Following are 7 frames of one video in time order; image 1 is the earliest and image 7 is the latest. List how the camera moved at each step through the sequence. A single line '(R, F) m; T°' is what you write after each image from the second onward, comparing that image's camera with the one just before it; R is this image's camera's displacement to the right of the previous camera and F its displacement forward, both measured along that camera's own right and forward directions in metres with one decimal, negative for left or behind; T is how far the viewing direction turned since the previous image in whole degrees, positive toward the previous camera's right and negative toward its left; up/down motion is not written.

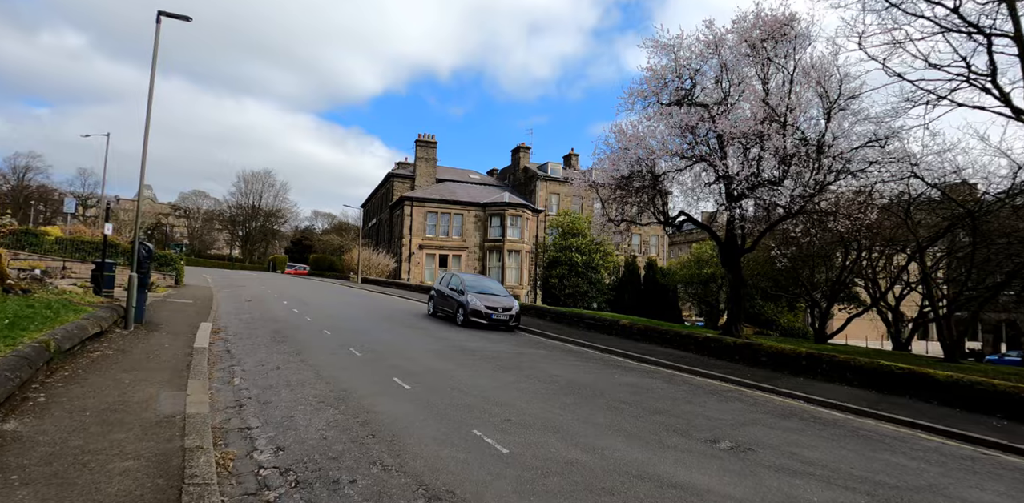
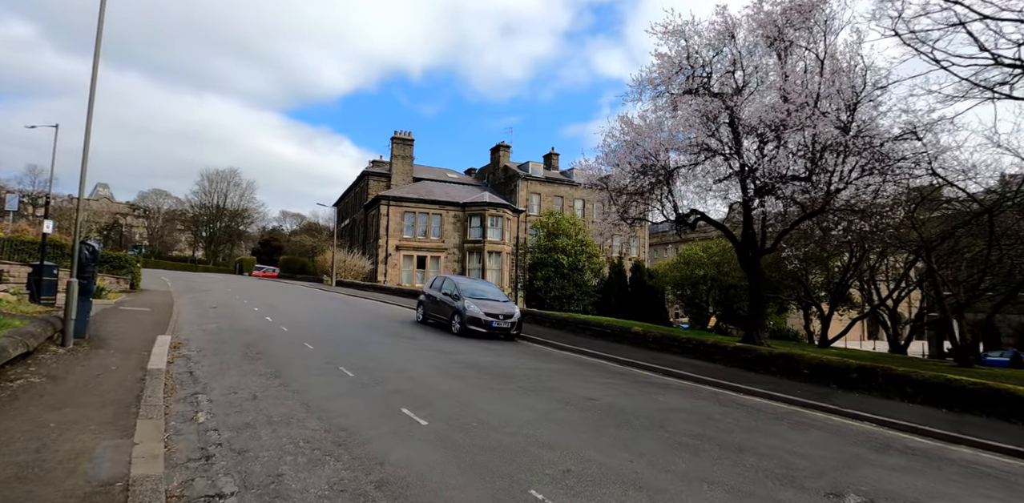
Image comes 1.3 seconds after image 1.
(-0.7, +1.3) m; +3°
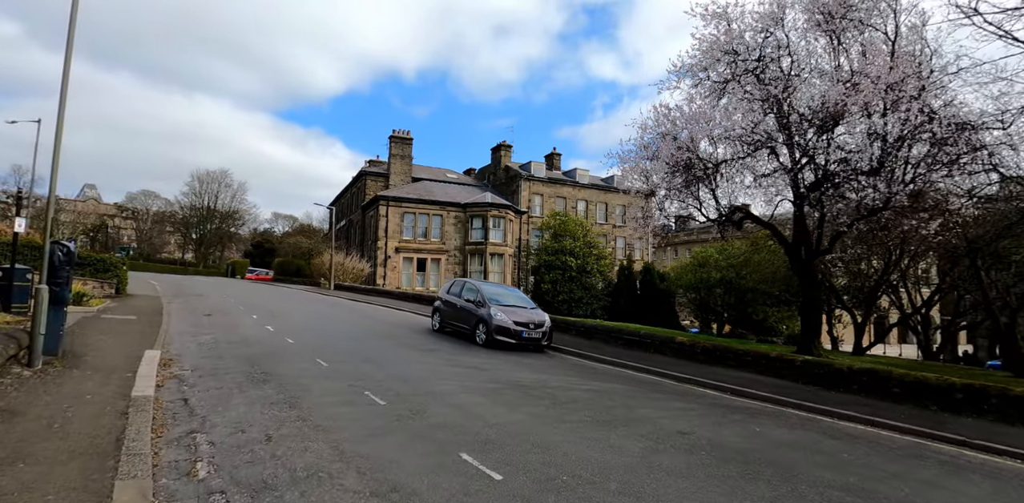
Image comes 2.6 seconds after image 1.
(-0.9, +1.3) m; +1°
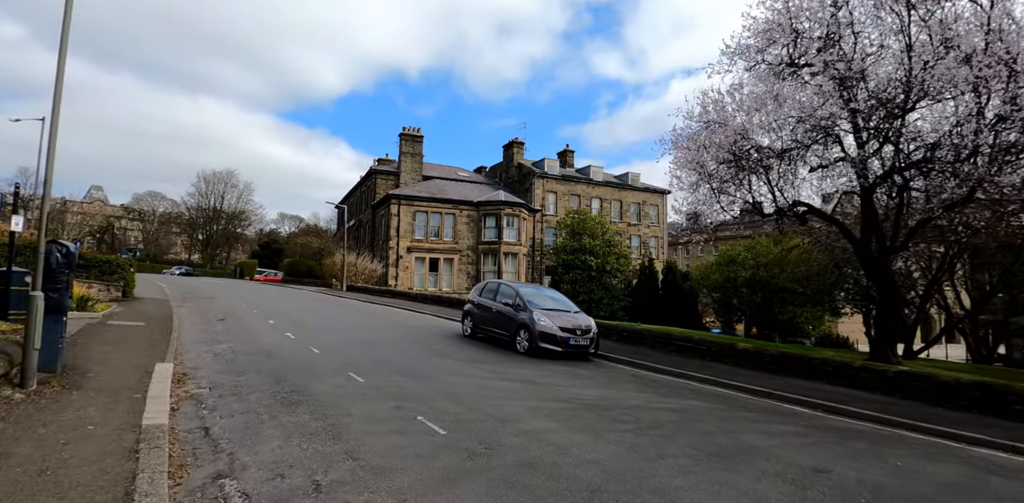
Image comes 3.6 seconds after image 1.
(-0.8, +1.1) m; 0°
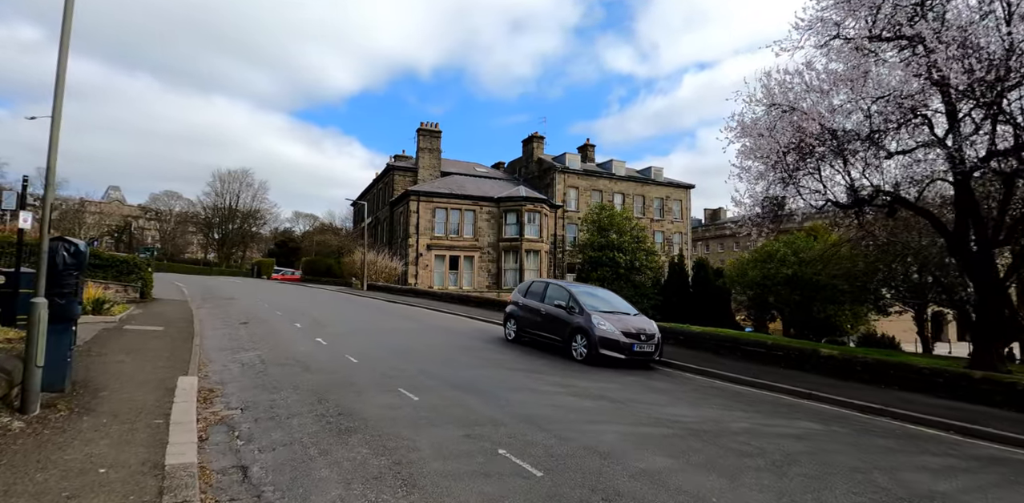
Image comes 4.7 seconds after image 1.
(-0.8, +1.1) m; -1°
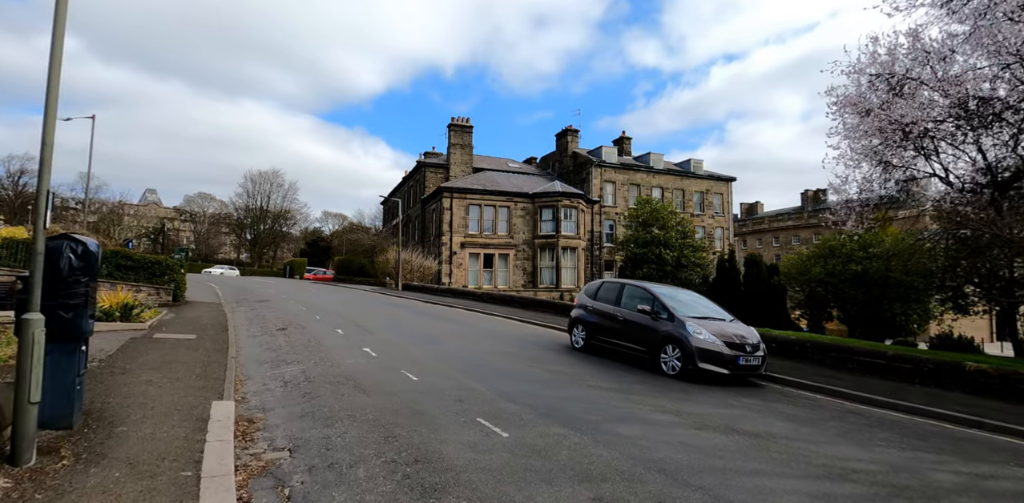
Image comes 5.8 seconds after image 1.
(-0.9, +1.3) m; -3°
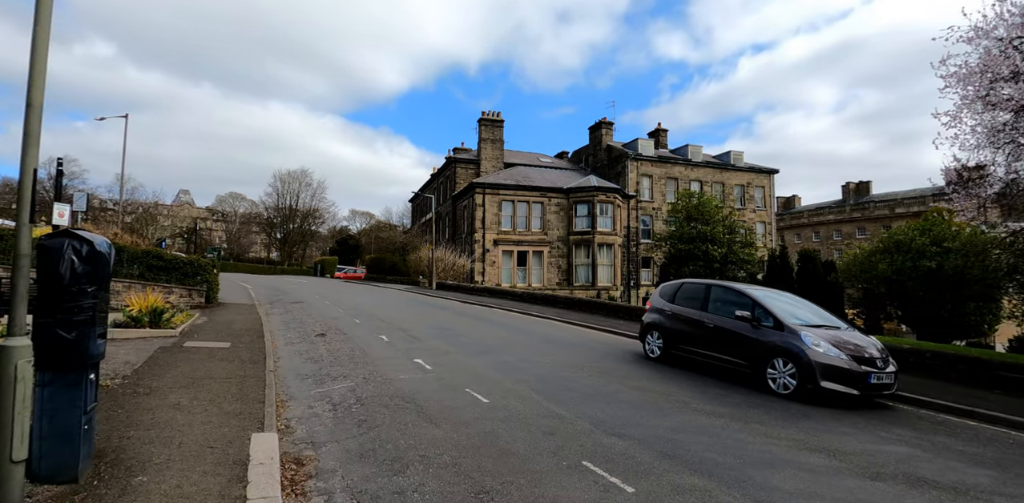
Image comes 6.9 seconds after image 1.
(-0.7, +1.1) m; -3°
